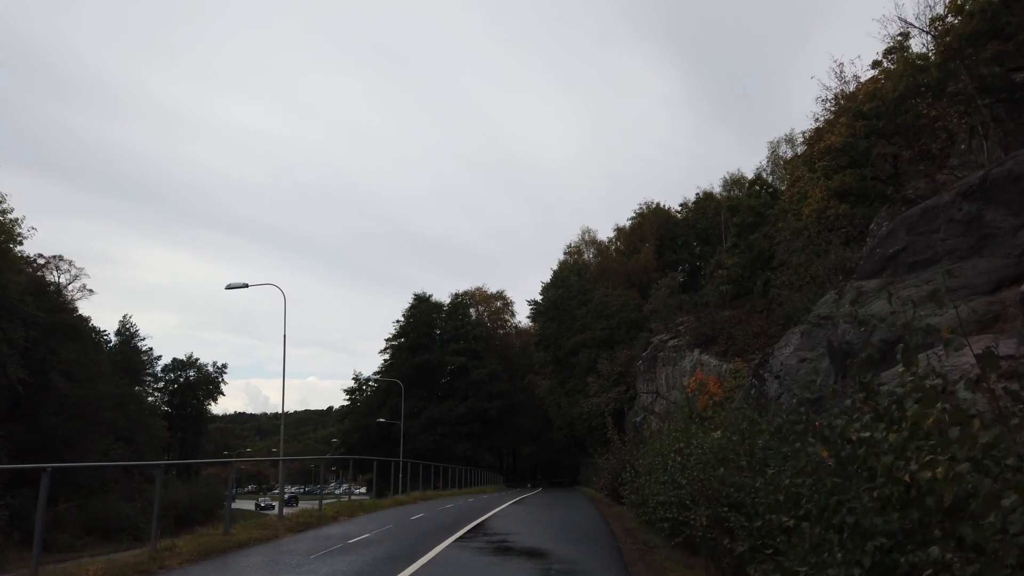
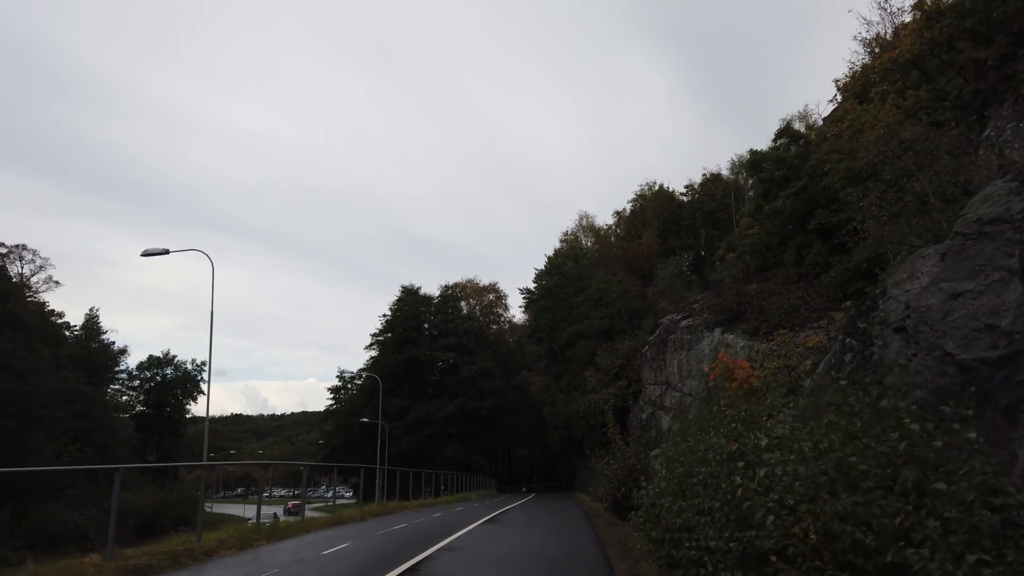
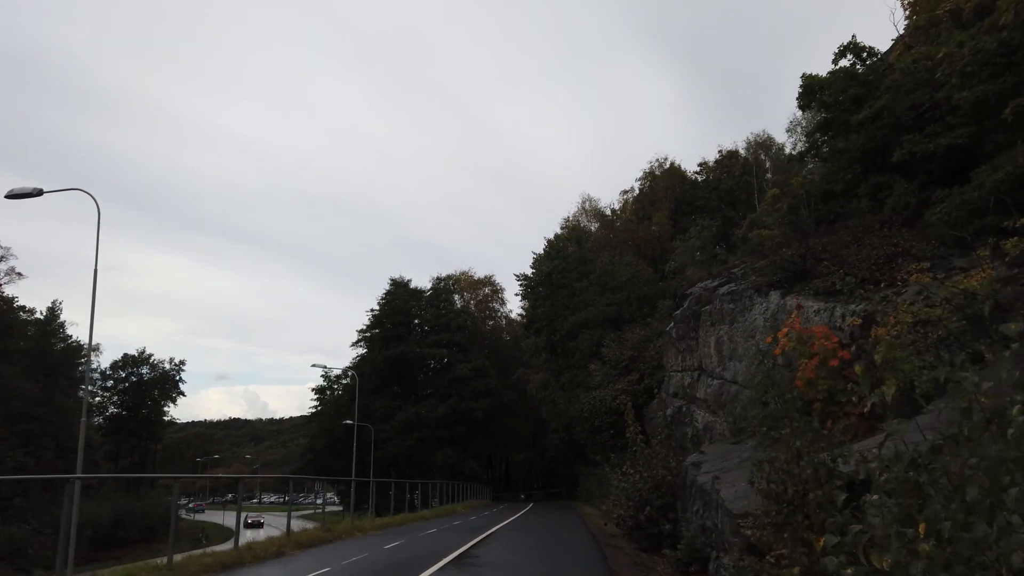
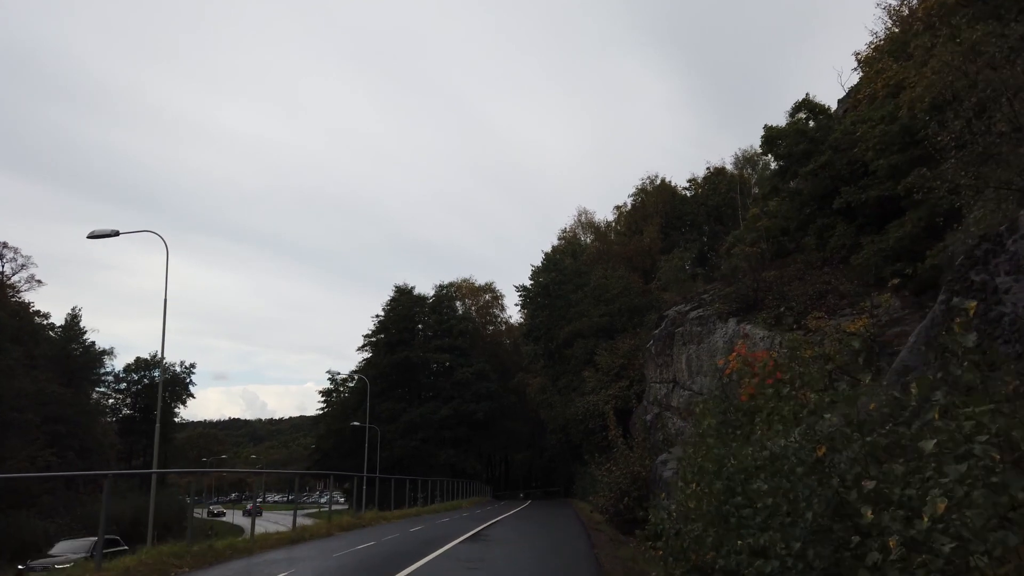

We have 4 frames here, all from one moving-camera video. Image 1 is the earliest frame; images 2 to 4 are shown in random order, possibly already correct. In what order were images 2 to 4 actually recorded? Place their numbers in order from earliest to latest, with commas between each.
2, 4, 3
